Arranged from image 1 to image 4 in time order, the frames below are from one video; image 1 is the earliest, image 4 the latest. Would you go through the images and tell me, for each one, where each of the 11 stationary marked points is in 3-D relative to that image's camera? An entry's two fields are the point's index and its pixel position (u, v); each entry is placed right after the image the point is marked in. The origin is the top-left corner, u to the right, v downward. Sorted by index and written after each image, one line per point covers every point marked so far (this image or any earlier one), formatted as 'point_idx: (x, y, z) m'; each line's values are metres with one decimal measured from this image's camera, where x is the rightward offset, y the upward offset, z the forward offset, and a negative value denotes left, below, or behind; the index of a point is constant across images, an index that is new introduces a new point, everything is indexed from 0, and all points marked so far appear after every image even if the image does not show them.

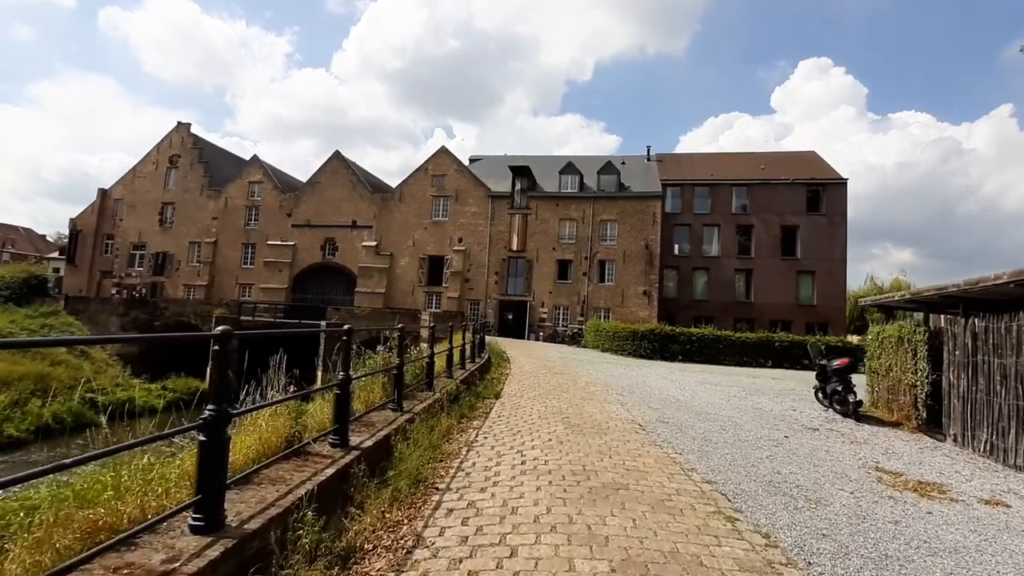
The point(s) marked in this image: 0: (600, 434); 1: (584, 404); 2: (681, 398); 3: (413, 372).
0: (+1.1, -1.8, +6.6) m
1: (+1.2, -1.9, +8.9) m
2: (+3.2, -2.1, +10.4) m
3: (-1.5, -1.3, +8.4) m
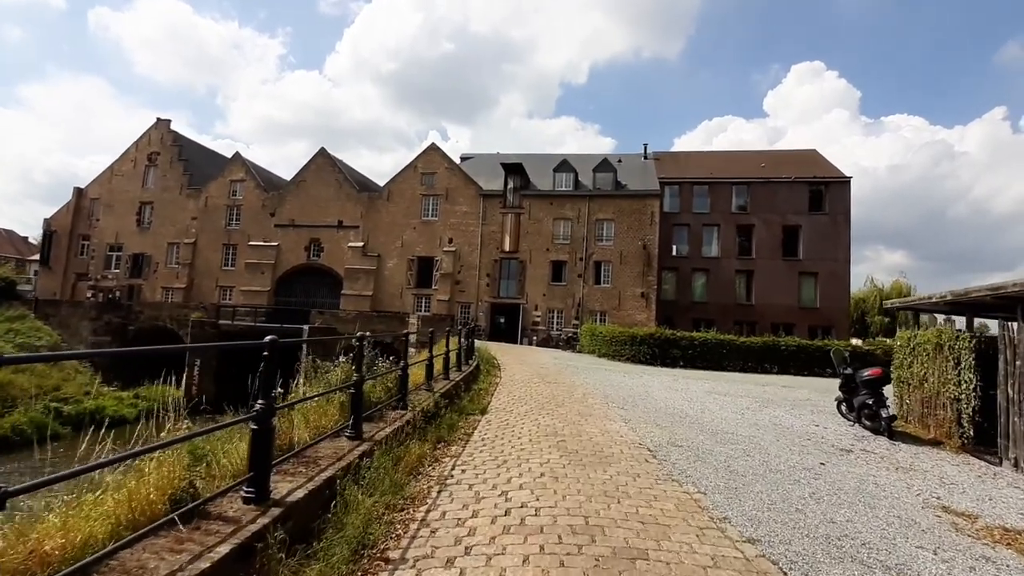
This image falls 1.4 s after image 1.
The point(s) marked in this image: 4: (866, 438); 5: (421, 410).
0: (+0.9, -1.8, +5.4) m
1: (+1.0, -1.9, +7.7) m
2: (+3.0, -2.1, +9.2) m
3: (-1.7, -1.3, +7.2) m
4: (+5.6, -2.4, +8.6) m
5: (-1.1, -1.6, +6.9) m
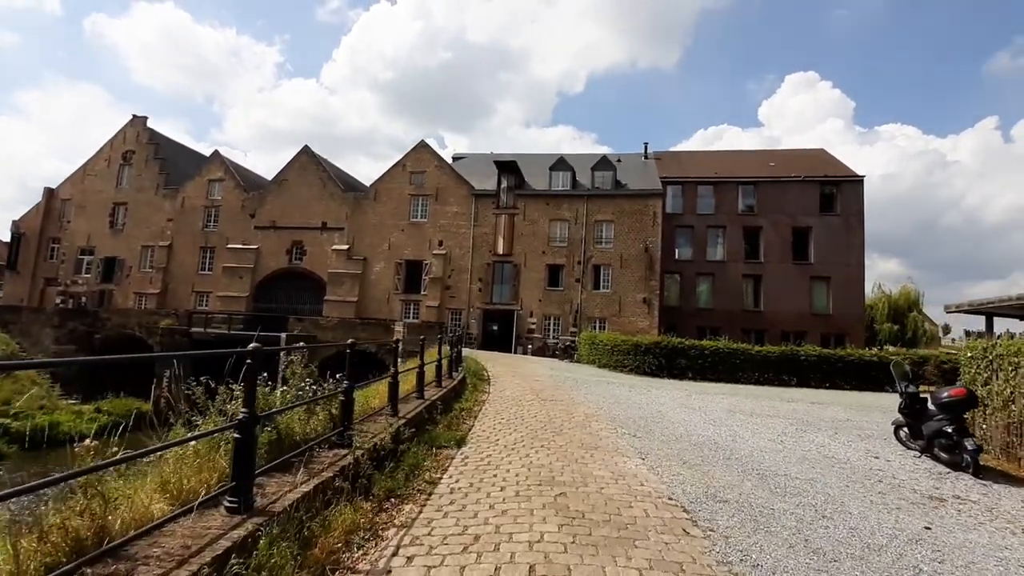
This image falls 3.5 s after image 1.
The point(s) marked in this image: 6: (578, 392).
0: (+0.7, -1.7, +3.5) m
1: (+0.8, -1.9, +5.8) m
2: (+2.8, -2.1, +7.4) m
3: (-1.9, -1.2, +5.3) m
4: (+5.4, -2.3, +6.7) m
5: (-1.3, -1.5, +5.1) m
6: (+1.5, -2.4, +12.5) m
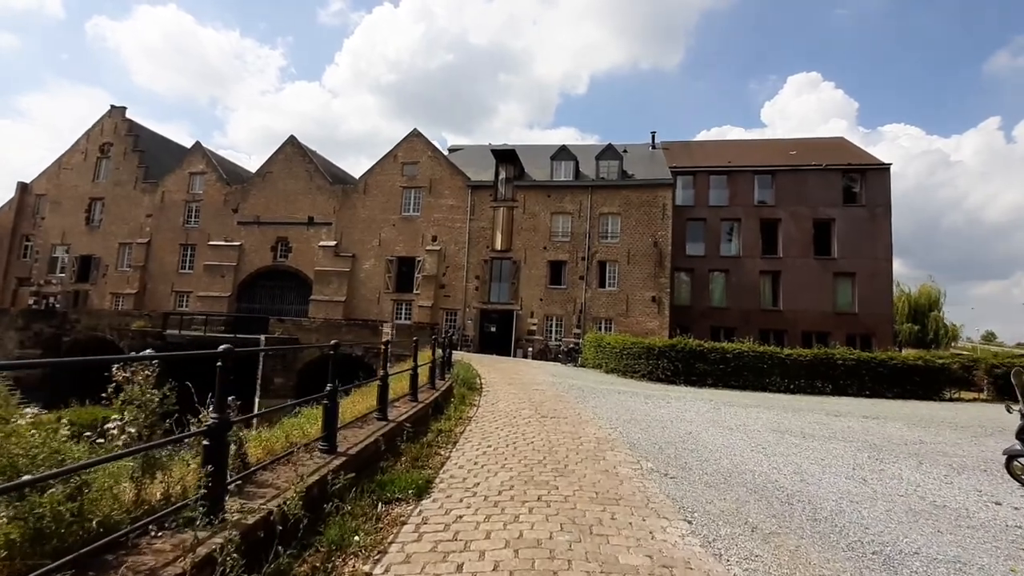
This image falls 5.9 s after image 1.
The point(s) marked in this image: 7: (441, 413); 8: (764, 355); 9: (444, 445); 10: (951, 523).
0: (+0.6, -1.5, +1.5) m
1: (+0.6, -1.7, +3.8) m
2: (+2.7, -1.9, +5.3) m
3: (-2.0, -1.1, +3.3) m
4: (+5.2, -2.1, +4.6) m
5: (-1.5, -1.3, +3.0) m
6: (+1.4, -2.2, +10.4) m
7: (-1.2, -2.0, +8.9) m
8: (+7.6, -2.0, +16.4) m
9: (-0.9, -2.0, +6.9) m
10: (+3.8, -2.0, +4.7) m
